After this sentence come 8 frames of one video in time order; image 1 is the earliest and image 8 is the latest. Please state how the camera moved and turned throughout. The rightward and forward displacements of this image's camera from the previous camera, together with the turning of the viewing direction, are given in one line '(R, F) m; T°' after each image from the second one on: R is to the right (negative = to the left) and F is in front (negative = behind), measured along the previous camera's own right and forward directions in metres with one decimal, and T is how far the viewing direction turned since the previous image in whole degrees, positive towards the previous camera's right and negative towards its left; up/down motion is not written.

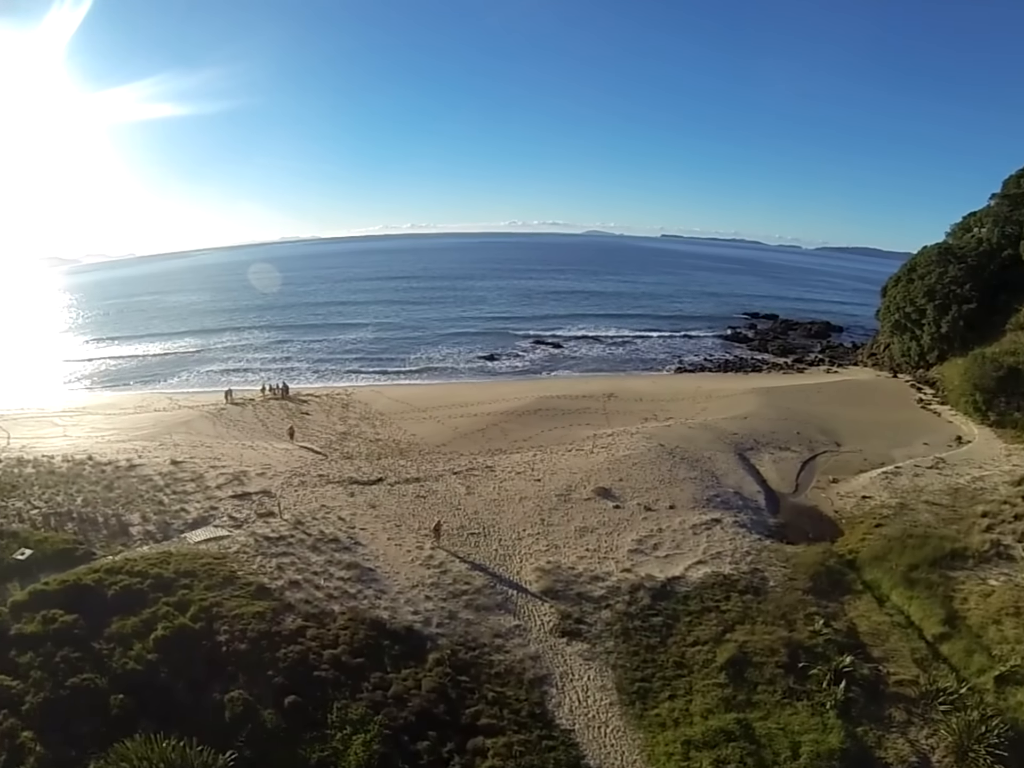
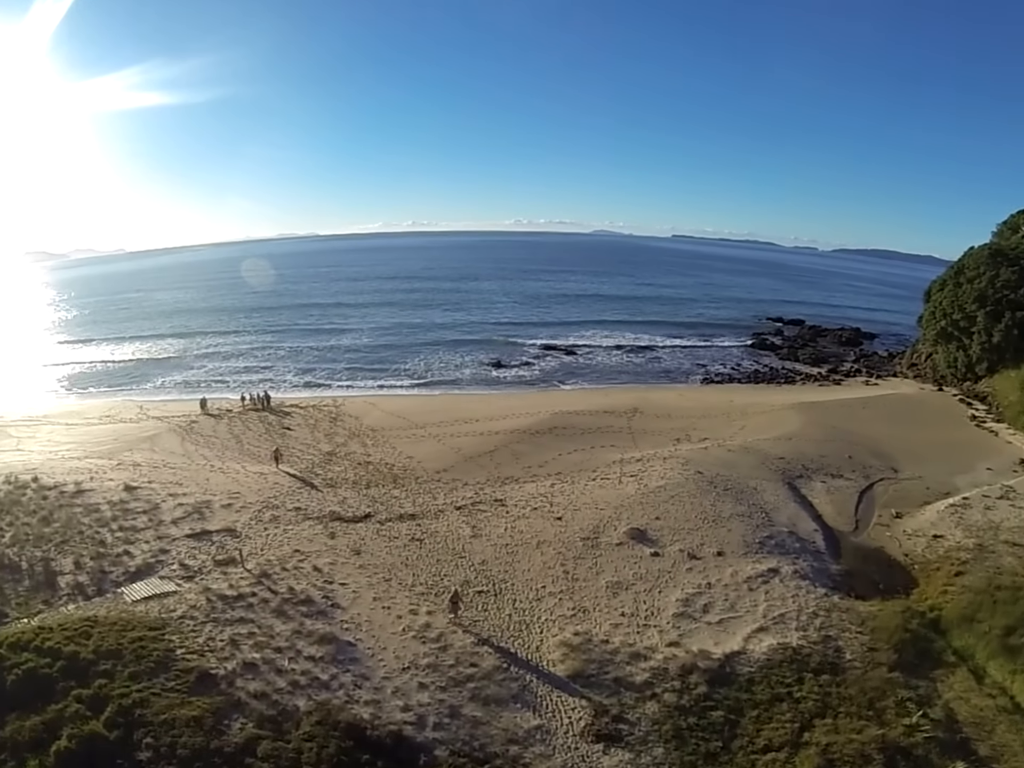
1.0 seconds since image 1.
(-0.3, +4.3) m; 0°
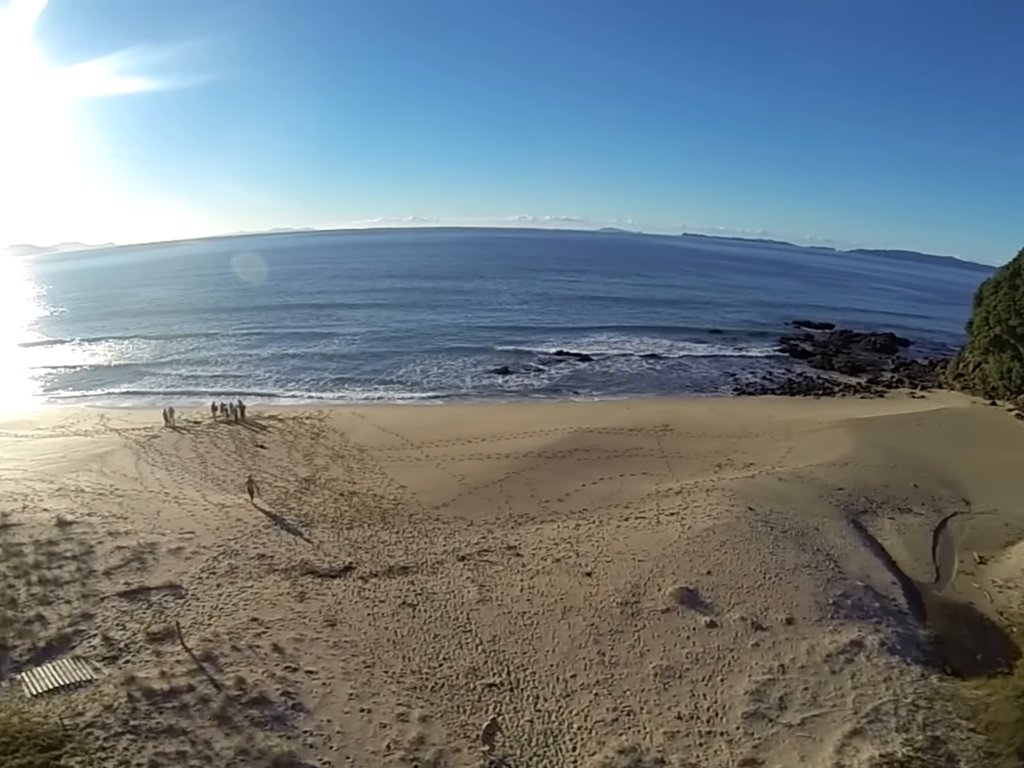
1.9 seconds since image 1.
(-0.3, +4.3) m; 0°
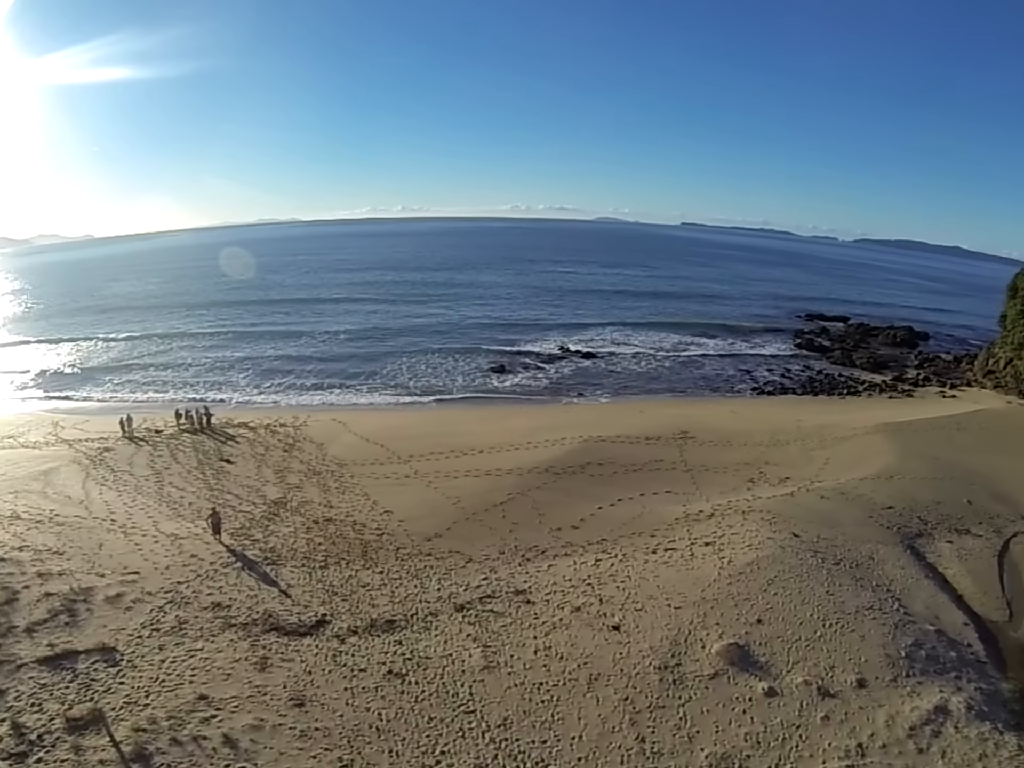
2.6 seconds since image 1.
(-0.3, +3.1) m; +1°
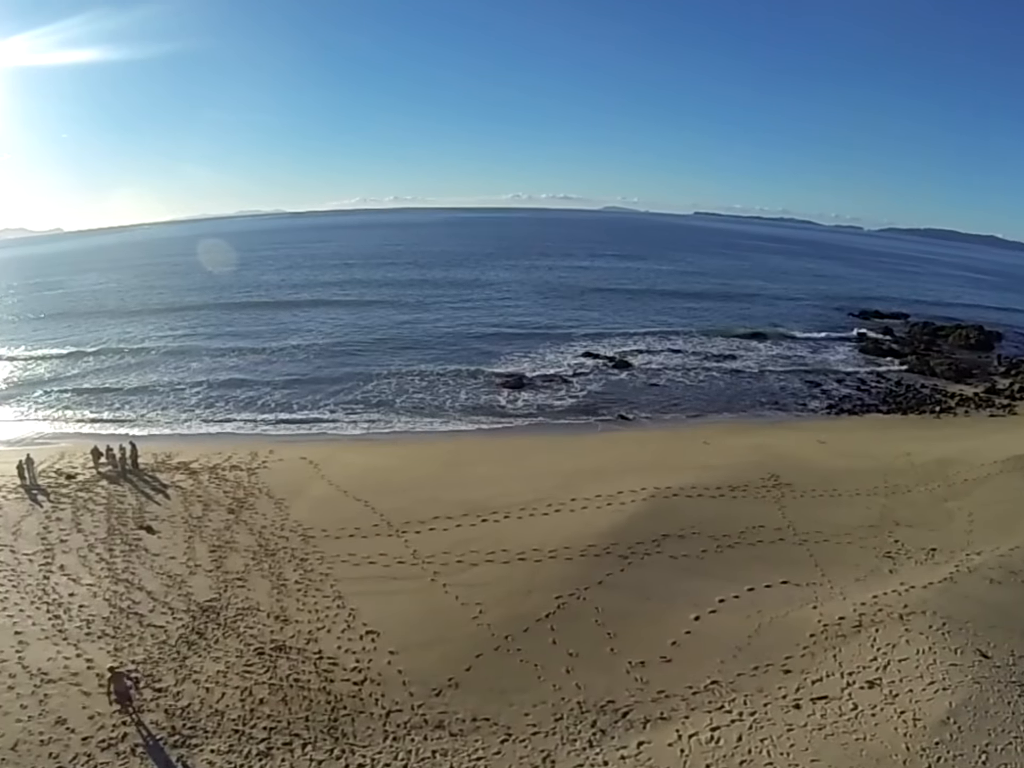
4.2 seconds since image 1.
(-0.6, +6.2) m; 0°
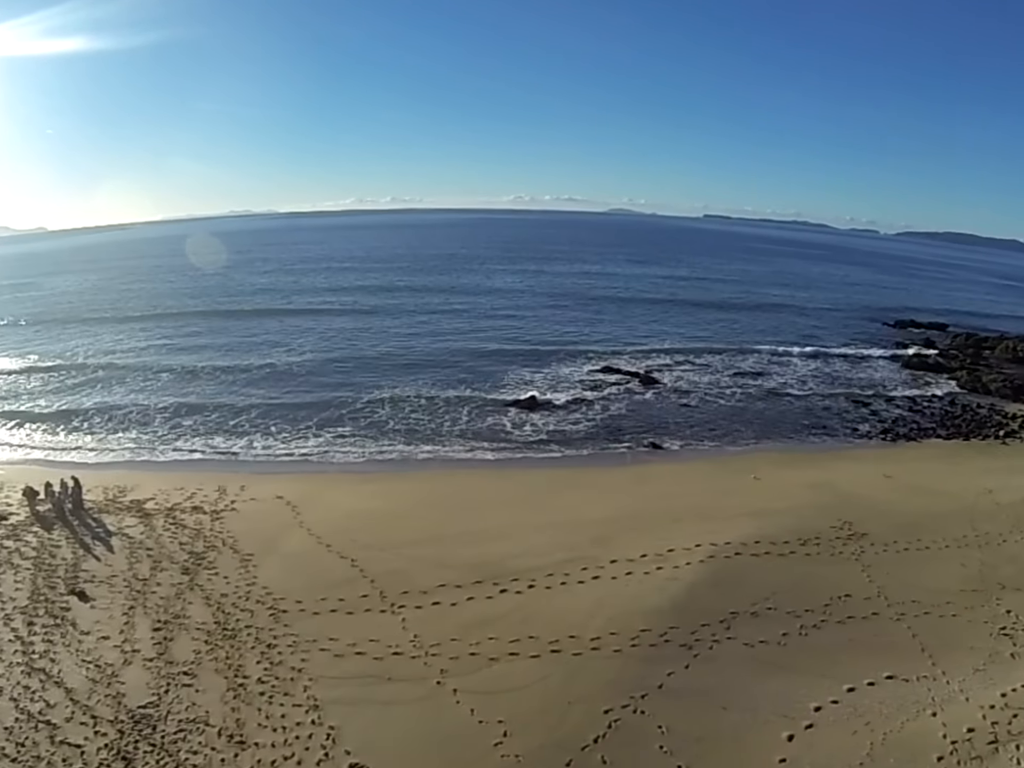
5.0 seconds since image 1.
(-0.3, +3.1) m; 0°
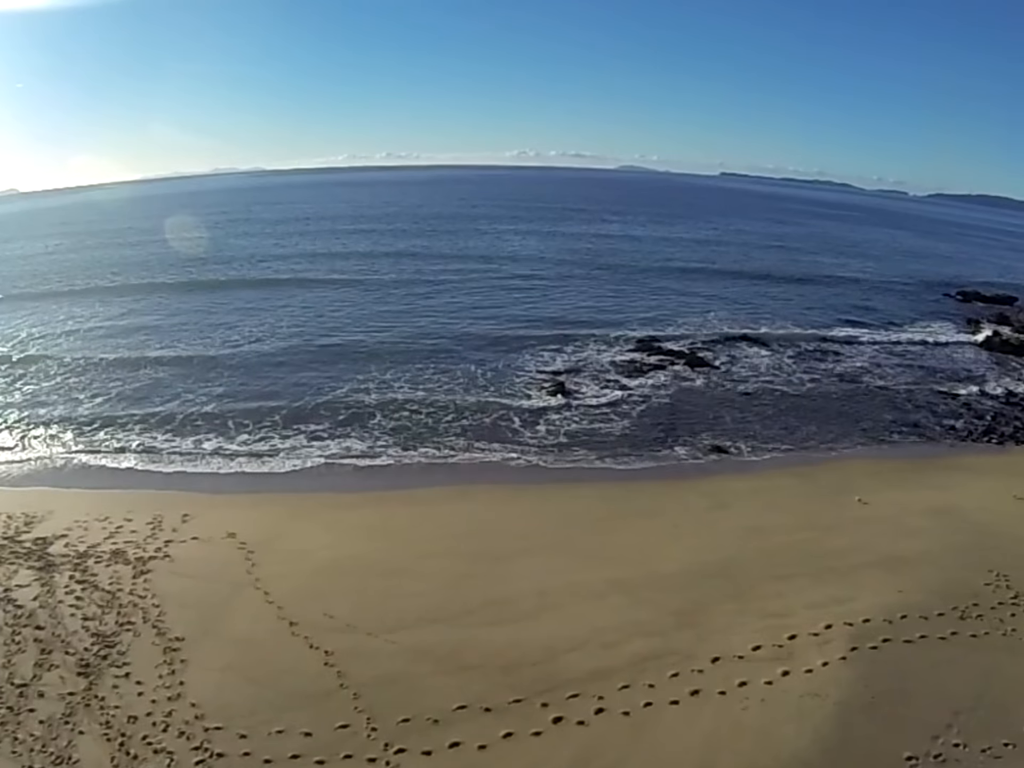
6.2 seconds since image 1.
(-0.4, +4.1) m; 0°
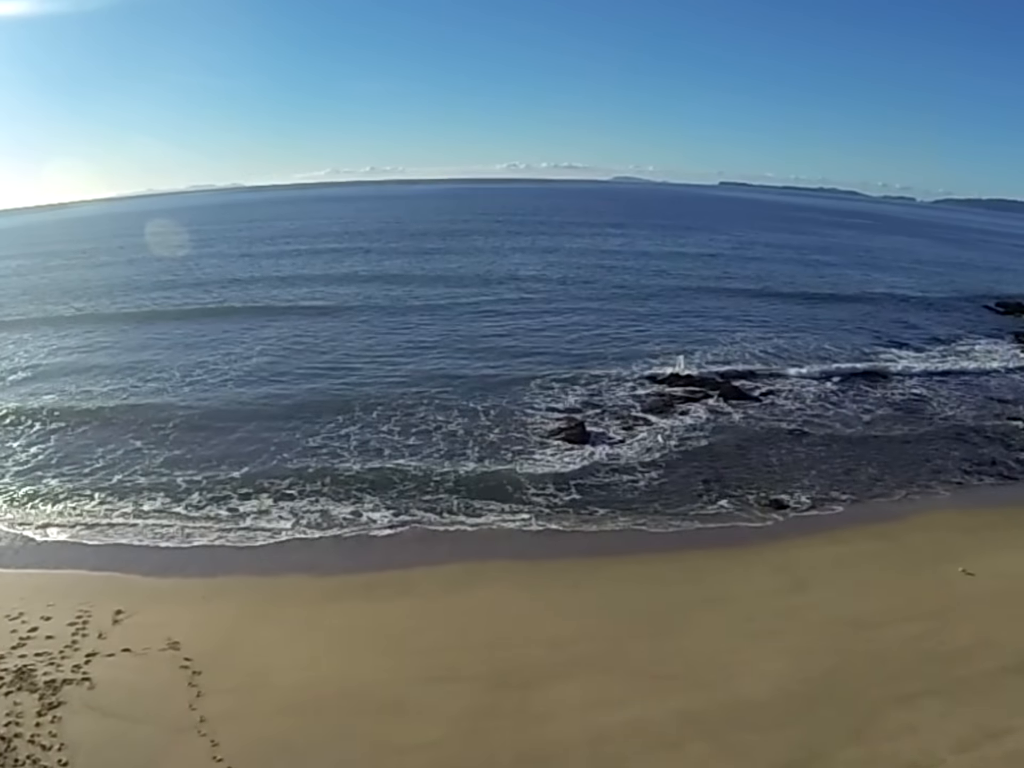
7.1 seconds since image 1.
(-0.3, +2.6) m; 0°
